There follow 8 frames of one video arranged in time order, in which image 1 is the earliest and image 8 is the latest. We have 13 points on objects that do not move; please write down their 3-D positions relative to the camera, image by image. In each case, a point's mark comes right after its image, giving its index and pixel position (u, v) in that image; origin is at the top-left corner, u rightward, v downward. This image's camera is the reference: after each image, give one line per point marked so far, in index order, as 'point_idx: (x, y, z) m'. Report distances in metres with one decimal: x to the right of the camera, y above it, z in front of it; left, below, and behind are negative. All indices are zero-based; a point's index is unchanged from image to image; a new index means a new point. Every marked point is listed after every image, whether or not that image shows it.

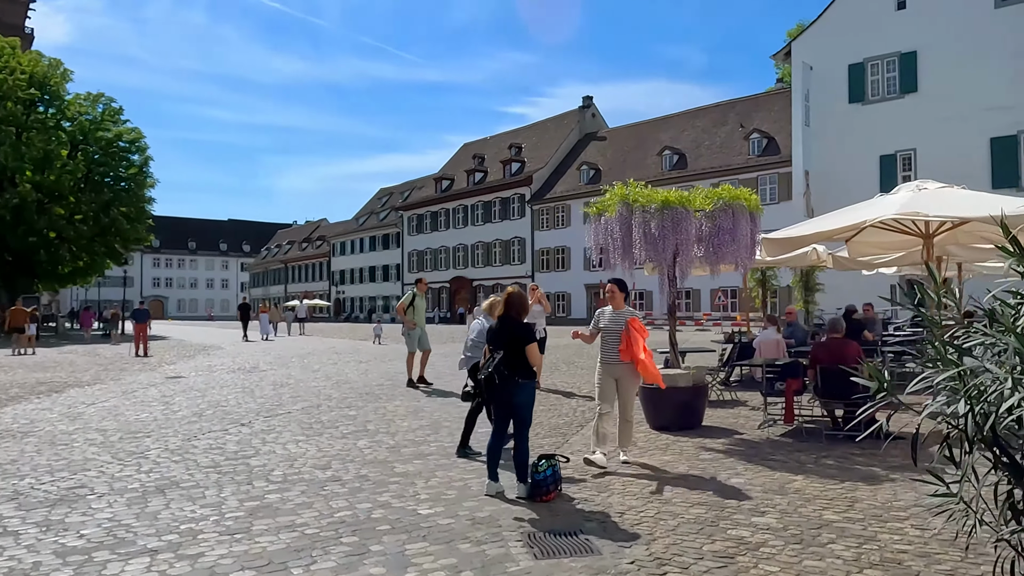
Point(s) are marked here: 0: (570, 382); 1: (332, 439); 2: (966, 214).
0: (+1.0, -1.8, +14.5) m
1: (-2.0, -1.7, +8.4) m
2: (+4.9, +0.8, +8.2) m
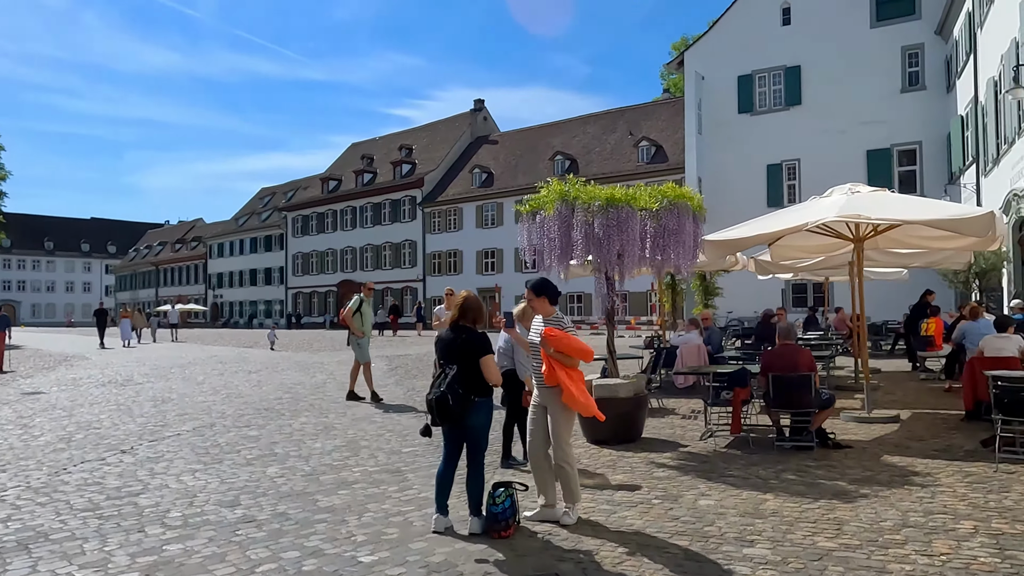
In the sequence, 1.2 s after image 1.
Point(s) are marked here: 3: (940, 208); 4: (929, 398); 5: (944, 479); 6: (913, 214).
0: (-0.6, -1.9, +13.7) m
1: (-2.7, -1.7, +7.3) m
2: (+4.2, +0.8, +8.1) m
3: (+4.5, +0.9, +8.1) m
4: (+6.3, -1.7, +11.5) m
5: (+3.6, -1.6, +6.4) m
6: (+4.3, +0.8, +8.0) m
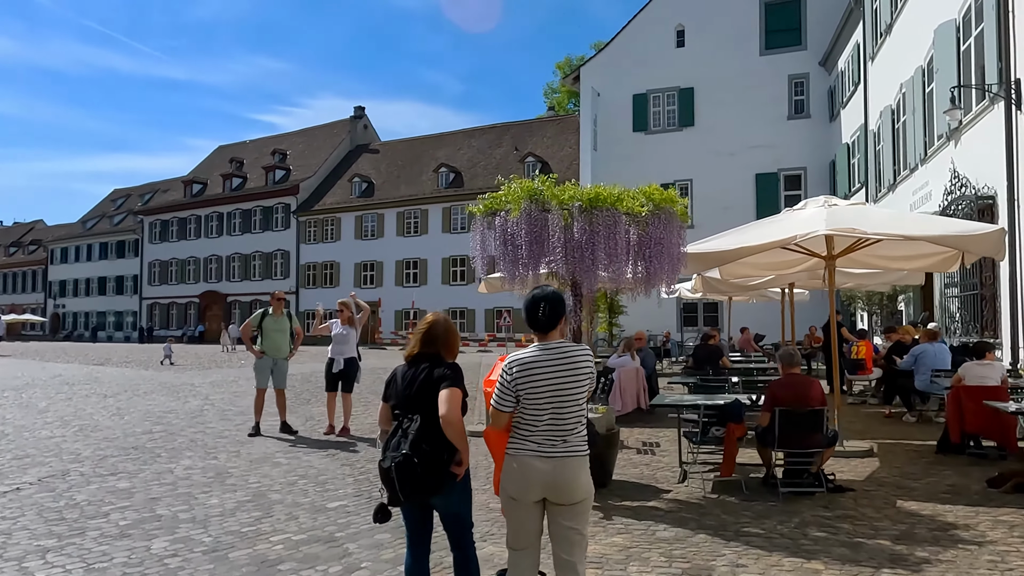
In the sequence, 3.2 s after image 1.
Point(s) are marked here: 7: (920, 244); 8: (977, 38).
0: (-1.9, -2.1, +12.0) m
1: (-2.9, -1.8, +5.4) m
2: (+3.8, +0.6, +7.4) m
3: (+4.1, +0.7, +7.4) m
4: (+5.3, -2.0, +11.0) m
5: (+3.5, -1.8, +5.5) m
6: (+3.9, +0.6, +7.3) m
7: (+5.0, +0.6, +9.2) m
8: (+8.2, +4.4, +13.3) m
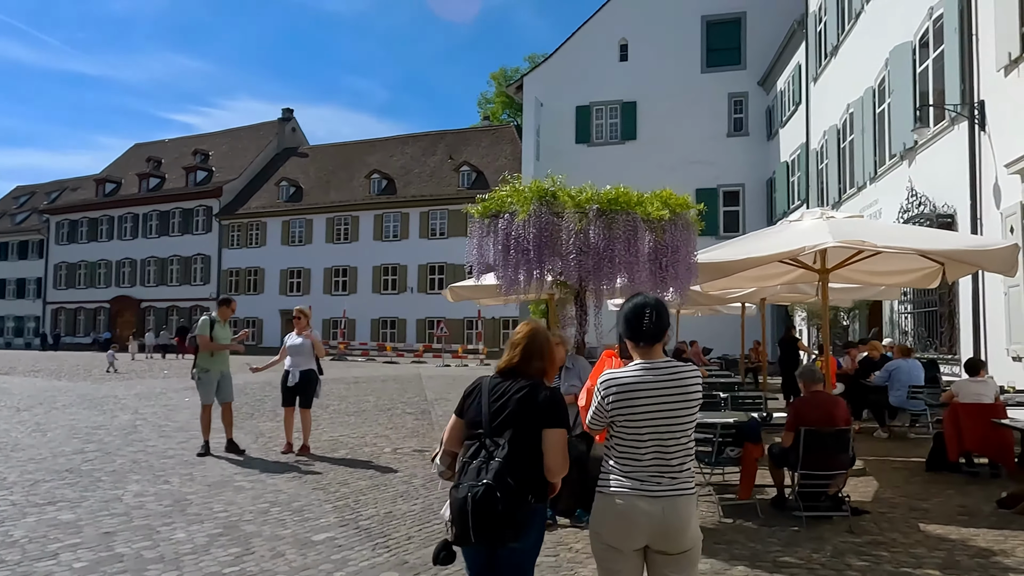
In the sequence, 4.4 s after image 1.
0: (-2.4, -2.2, +11.2) m
1: (-2.7, -1.8, +4.5) m
2: (+3.8, +0.4, +7.2) m
3: (+4.1, +0.5, +7.3) m
4: (+4.8, -2.2, +10.9) m
5: (+3.6, -1.9, +5.3) m
6: (+3.9, +0.4, +7.2) m
7: (+4.8, +0.4, +9.1) m
8: (+7.6, +4.1, +13.6) m
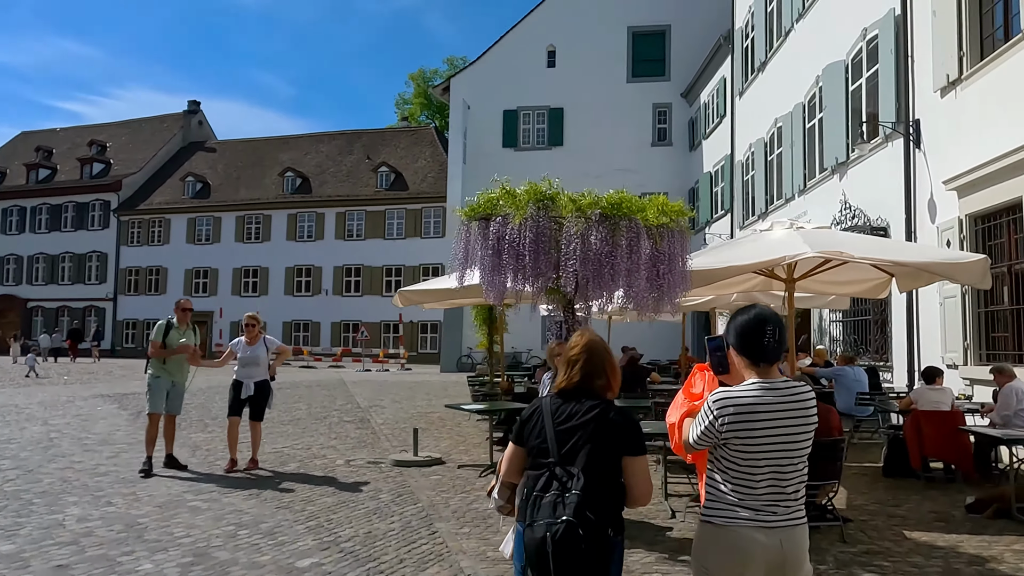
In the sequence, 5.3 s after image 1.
0: (-3.0, -2.3, +10.6) m
1: (-2.5, -1.8, +3.9) m
2: (+3.6, +0.3, +7.4) m
3: (+3.9, +0.4, +7.5) m
4: (+4.2, -2.3, +11.2) m
5: (+3.7, -2.0, +5.4) m
6: (+3.7, +0.3, +7.3) m
7: (+4.4, +0.3, +9.4) m
8: (+6.7, +3.9, +14.2) m
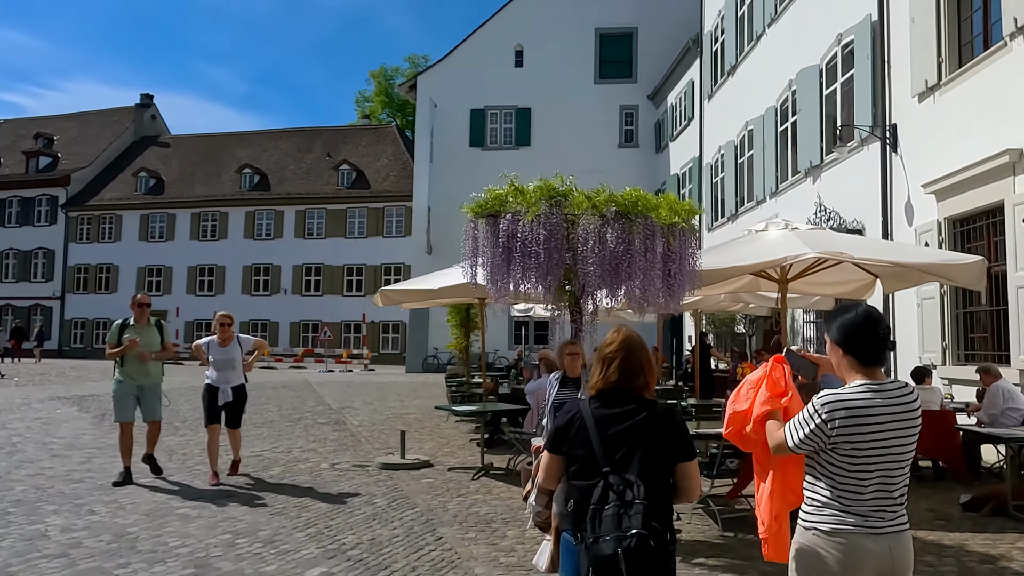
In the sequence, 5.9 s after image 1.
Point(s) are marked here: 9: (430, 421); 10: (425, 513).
0: (-3.2, -2.2, +10.3) m
1: (-2.3, -1.8, +3.6) m
2: (+3.6, +0.3, +7.4) m
3: (+3.9, +0.4, +7.6) m
4: (+4.0, -2.3, +11.3) m
5: (+3.8, -2.0, +5.5) m
6: (+3.7, +0.3, +7.4) m
7: (+4.3, +0.3, +9.5) m
8: (+6.3, +3.9, +14.5) m
9: (-1.5, -2.5, +14.3) m
10: (-0.8, -2.1, +7.1) m
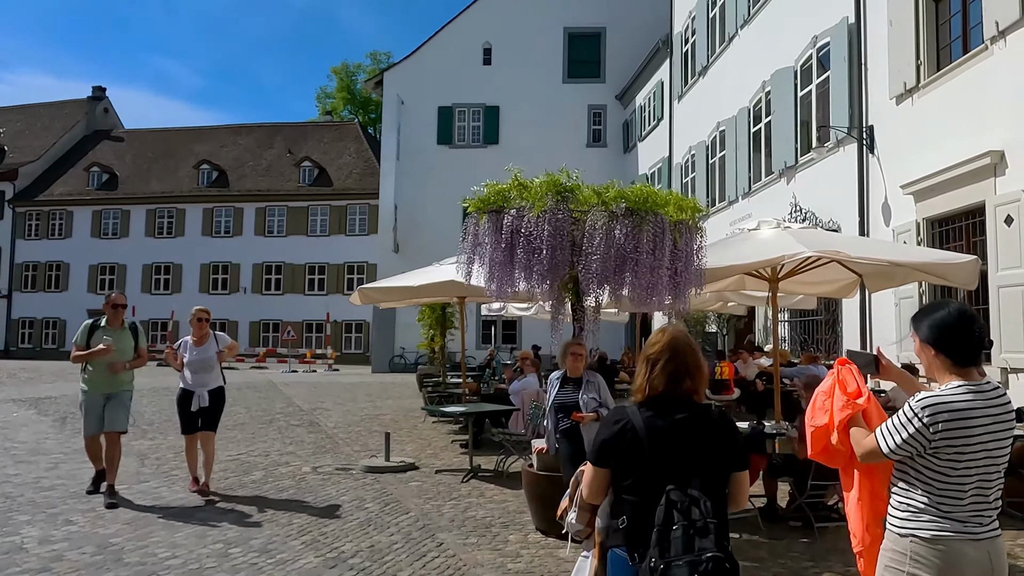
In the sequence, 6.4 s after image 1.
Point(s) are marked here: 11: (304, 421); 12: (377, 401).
0: (-3.4, -2.2, +9.9) m
1: (-2.1, -1.7, +3.3) m
2: (+3.6, +0.3, +7.4) m
3: (+3.9, +0.4, +7.6) m
4: (+3.7, -2.3, +11.3) m
5: (+3.9, -2.0, +5.5) m
6: (+3.7, +0.3, +7.4) m
7: (+4.2, +0.3, +9.6) m
8: (+5.9, +3.9, +14.6) m
9: (-1.9, -2.5, +14.0) m
10: (-0.8, -2.1, +6.9) m
11: (-3.9, -2.5, +14.2) m
12: (-3.2, -2.7, +18.3) m
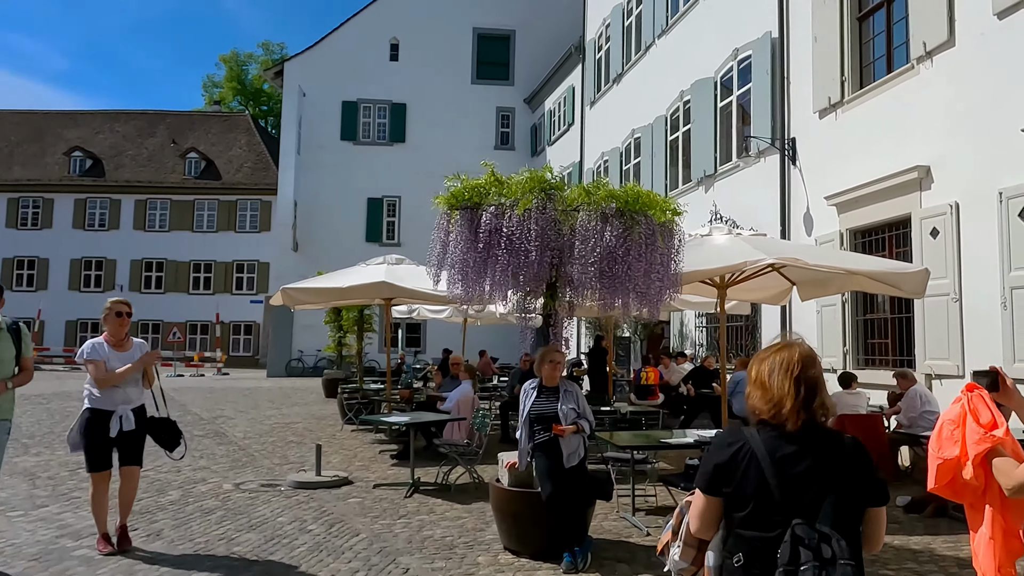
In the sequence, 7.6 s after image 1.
0: (-4.1, -2.2, +9.0) m
1: (-1.9, -1.7, +2.6) m
2: (+3.2, +0.2, +7.5) m
3: (+3.4, +0.3, +7.7) m
4: (+2.7, -2.4, +11.3) m
5: (+3.7, -2.1, +5.6) m
6: (+3.3, +0.3, +7.5) m
7: (+3.4, +0.2, +9.7) m
8: (+4.5, +3.8, +15.0) m
9: (-3.3, -2.5, +13.2) m
10: (-1.2, -2.1, +6.3) m
11: (-5.2, -2.5, +13.1) m
12: (-5.2, -2.7, +17.2) m
